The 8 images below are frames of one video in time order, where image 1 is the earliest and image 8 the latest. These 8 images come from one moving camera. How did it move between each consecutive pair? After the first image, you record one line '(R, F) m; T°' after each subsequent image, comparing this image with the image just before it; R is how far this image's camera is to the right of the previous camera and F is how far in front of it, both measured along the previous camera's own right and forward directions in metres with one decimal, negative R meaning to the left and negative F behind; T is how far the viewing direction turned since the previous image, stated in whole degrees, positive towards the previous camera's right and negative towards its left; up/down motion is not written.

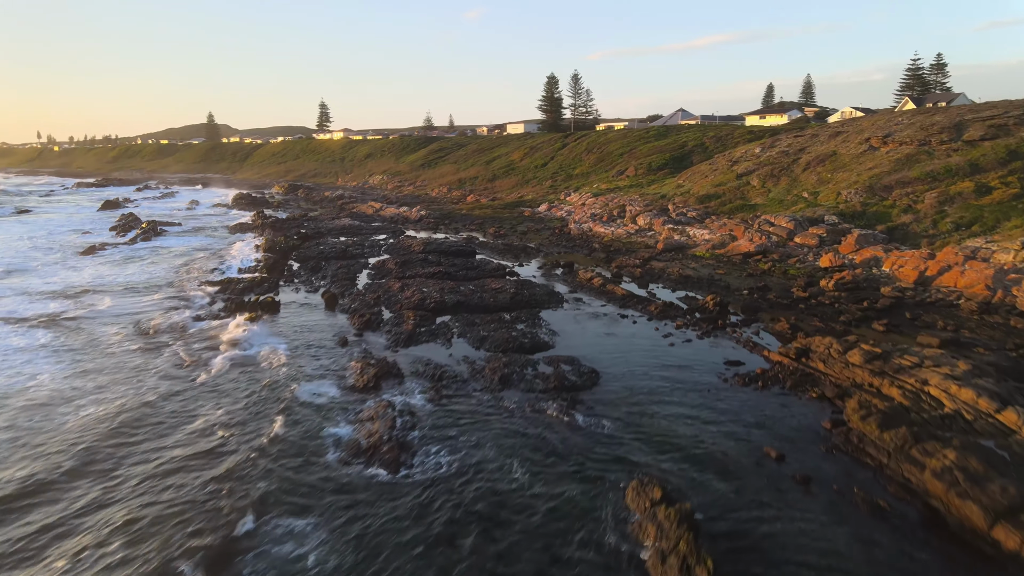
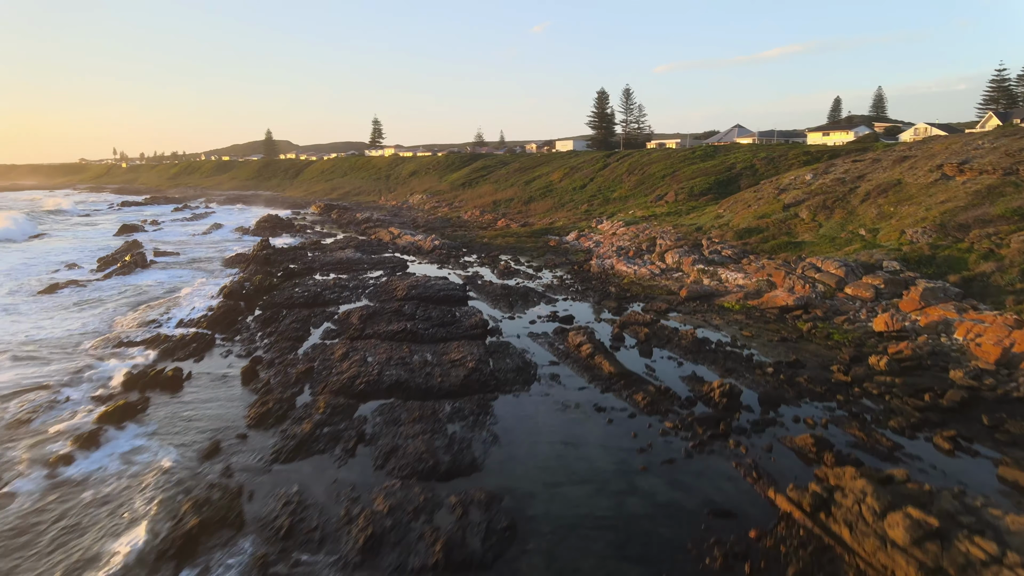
(+1.5, +2.7) m; -5°
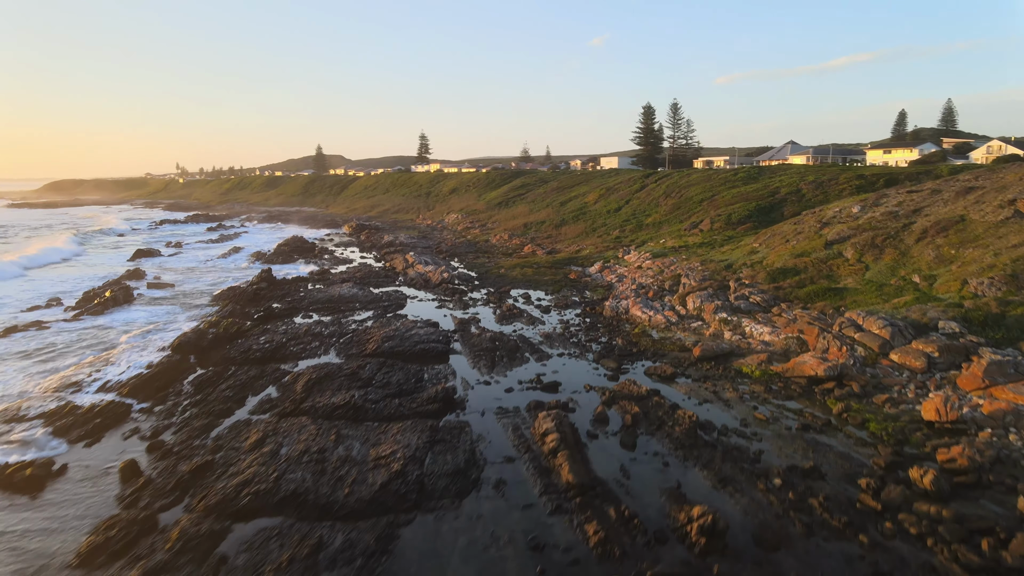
(+1.4, +2.2) m; -4°
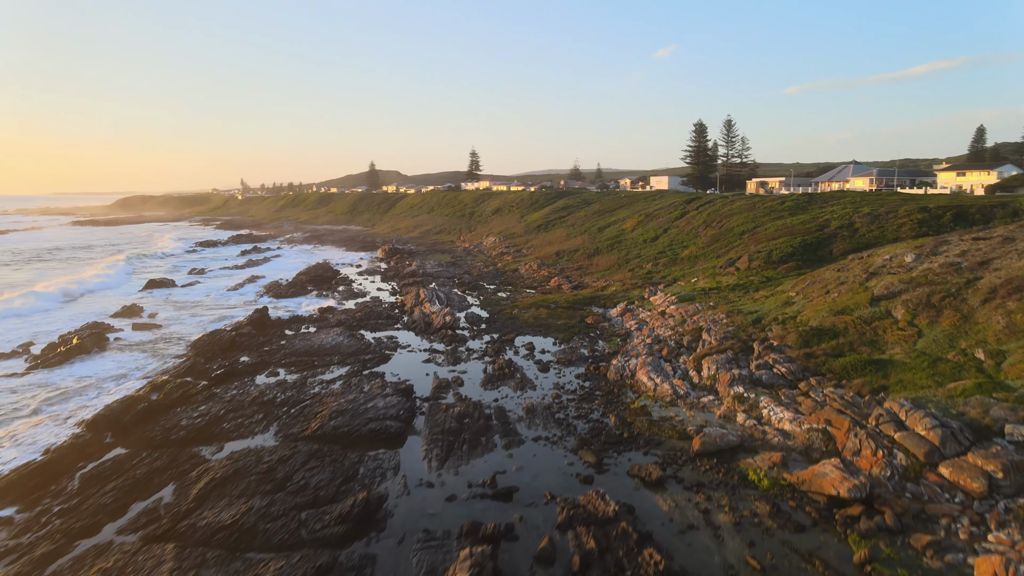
(+1.7, +2.4) m; -5°
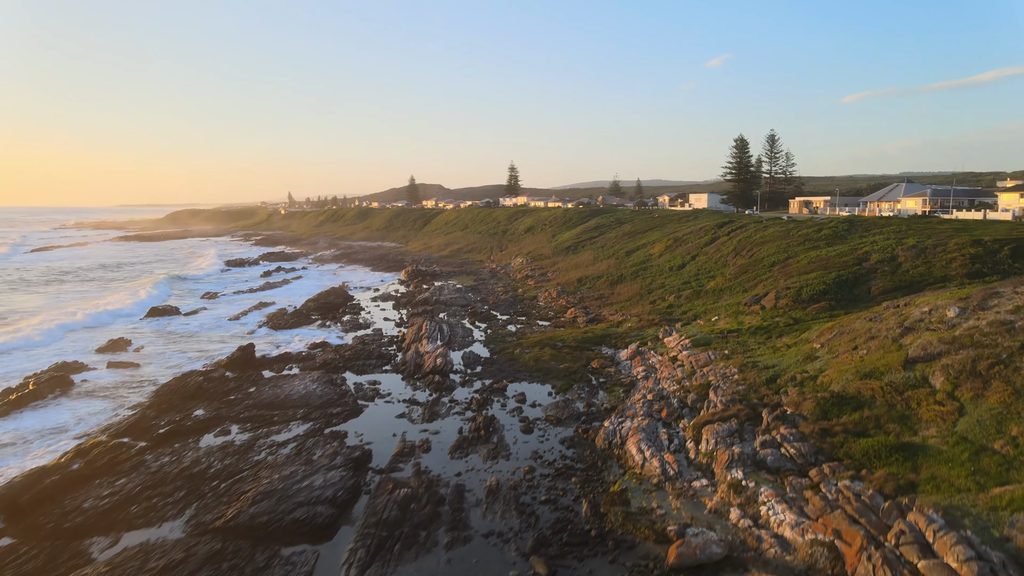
(+1.5, +2.0) m; -4°
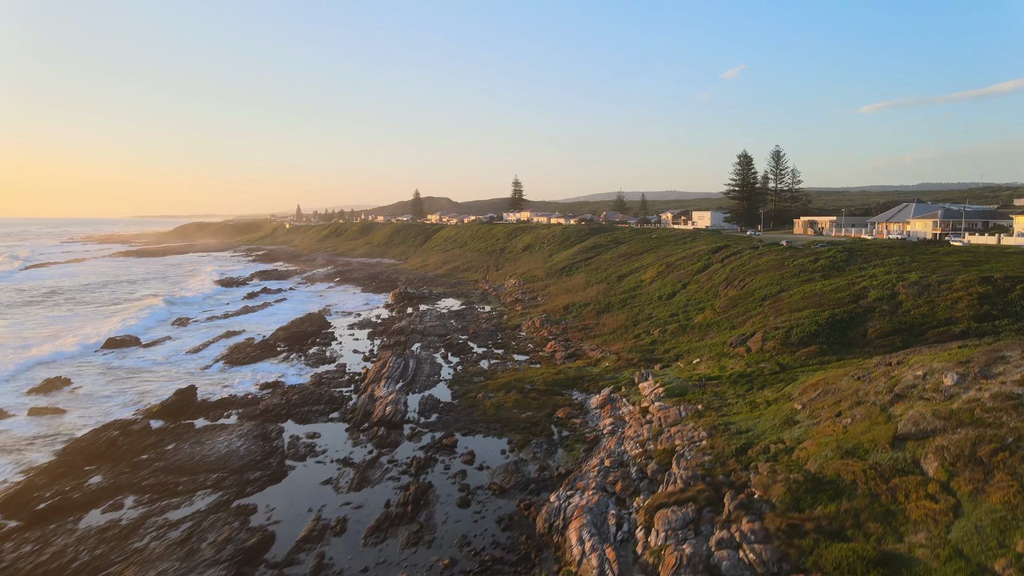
(+1.6, +2.0) m; -1°
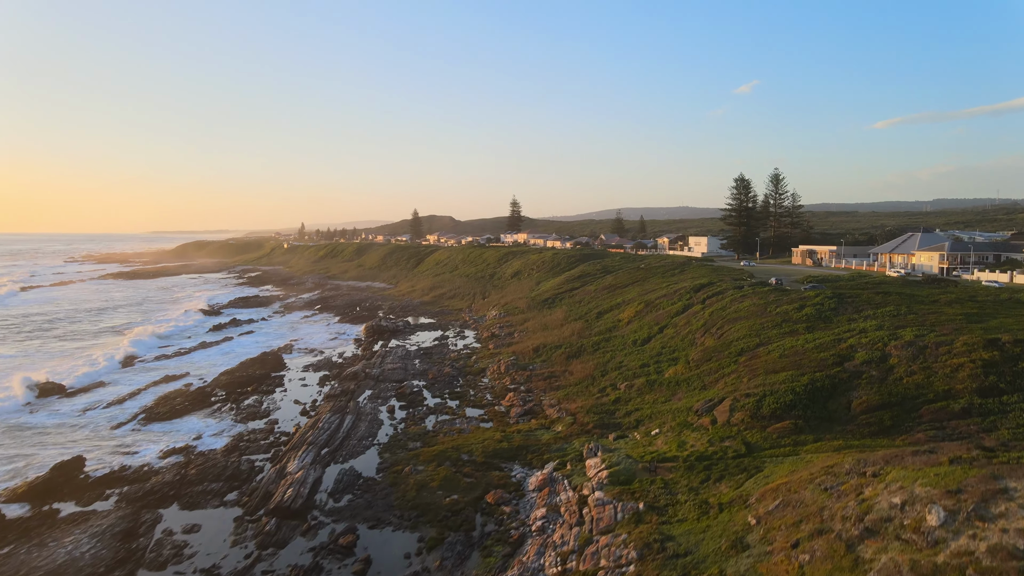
(+2.1, +2.8) m; -1°
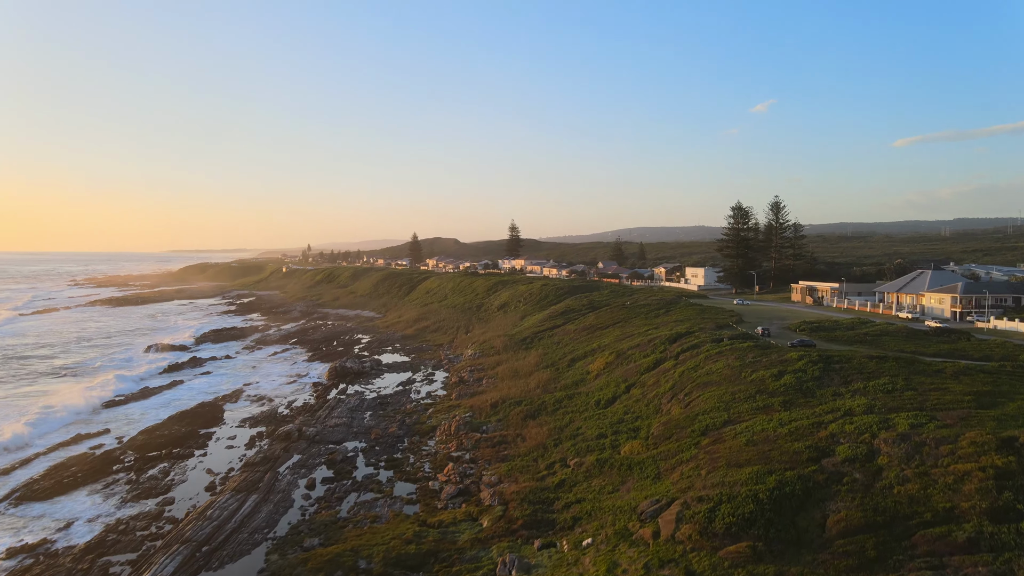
(+2.5, +3.5) m; -1°
